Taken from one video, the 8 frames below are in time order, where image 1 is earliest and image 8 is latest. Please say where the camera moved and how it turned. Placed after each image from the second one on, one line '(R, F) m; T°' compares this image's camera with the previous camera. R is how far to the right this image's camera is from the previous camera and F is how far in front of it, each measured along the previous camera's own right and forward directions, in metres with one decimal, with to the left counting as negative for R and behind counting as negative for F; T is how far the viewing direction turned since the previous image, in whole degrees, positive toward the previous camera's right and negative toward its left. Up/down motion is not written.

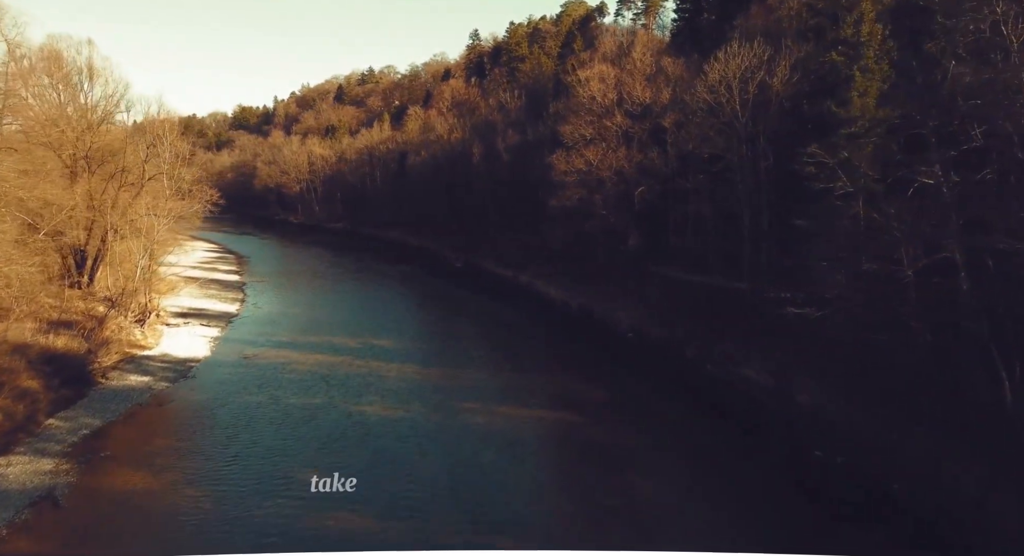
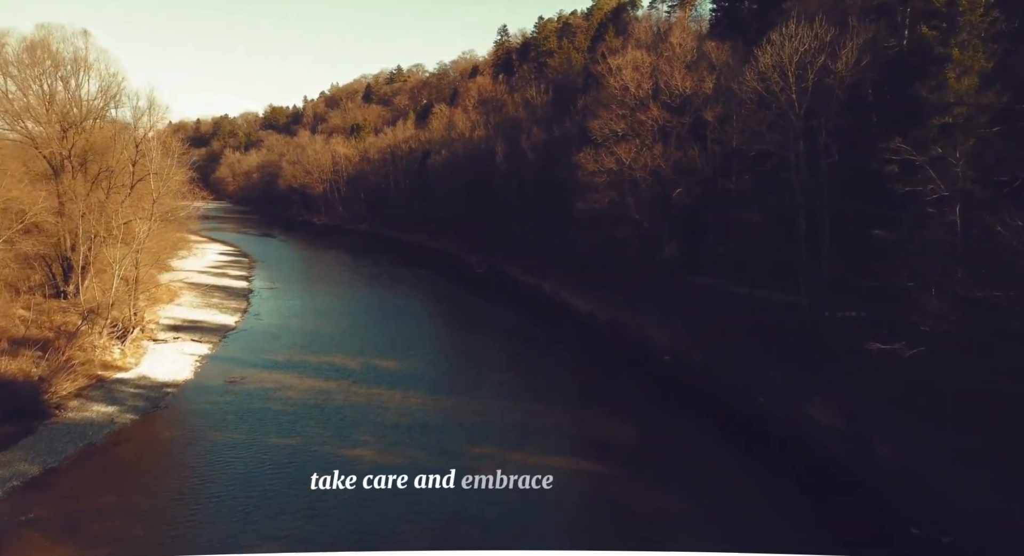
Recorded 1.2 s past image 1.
(+0.3, +3.1) m; -2°
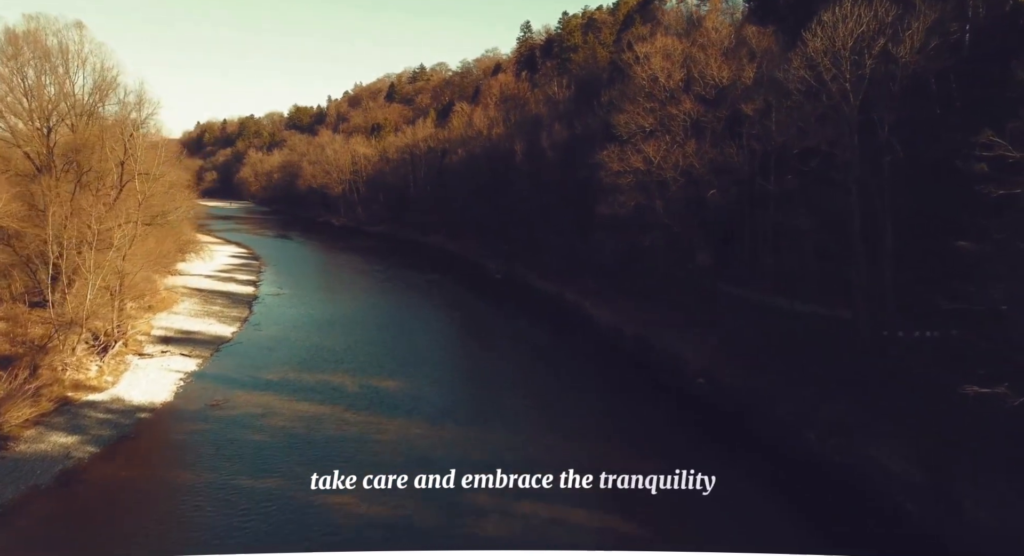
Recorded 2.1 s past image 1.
(+0.3, +2.4) m; -2°
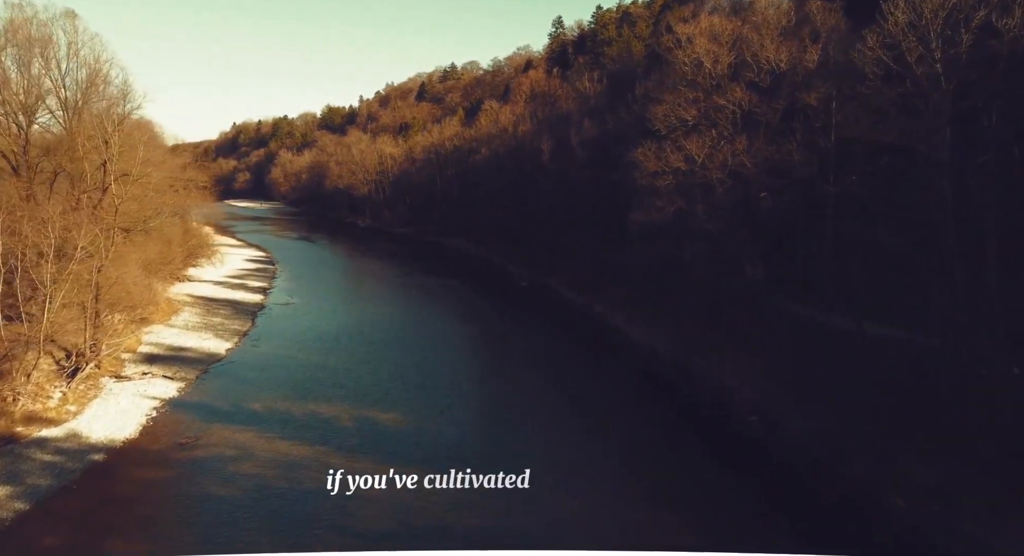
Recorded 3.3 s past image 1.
(+0.3, +3.0) m; -2°
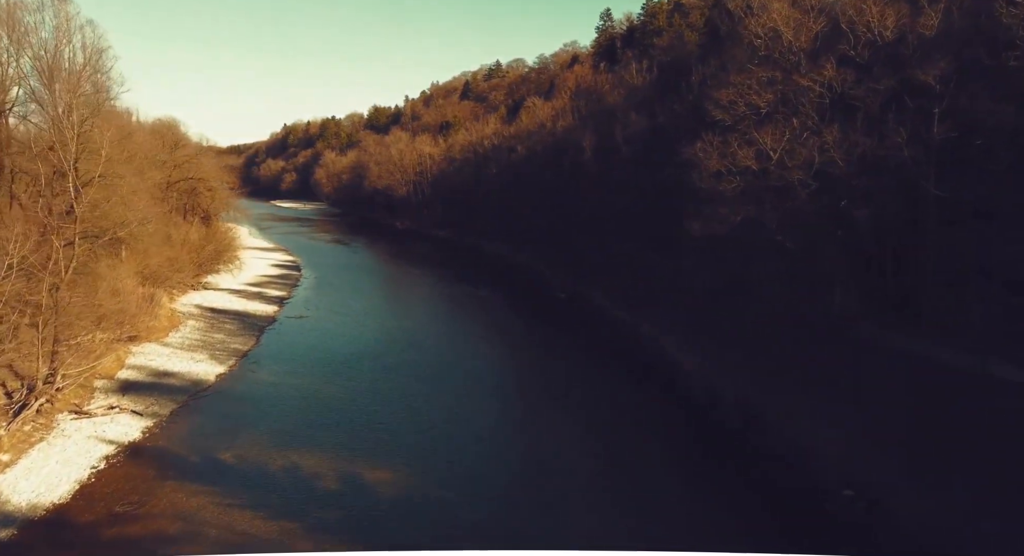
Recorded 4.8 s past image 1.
(+0.4, +3.9) m; -3°
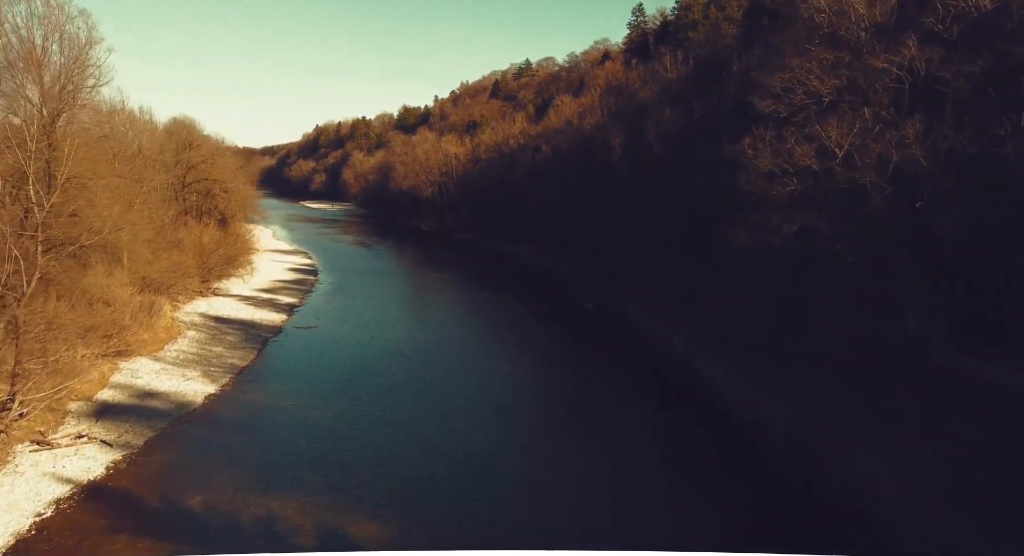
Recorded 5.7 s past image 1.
(+0.3, +2.4) m; -2°
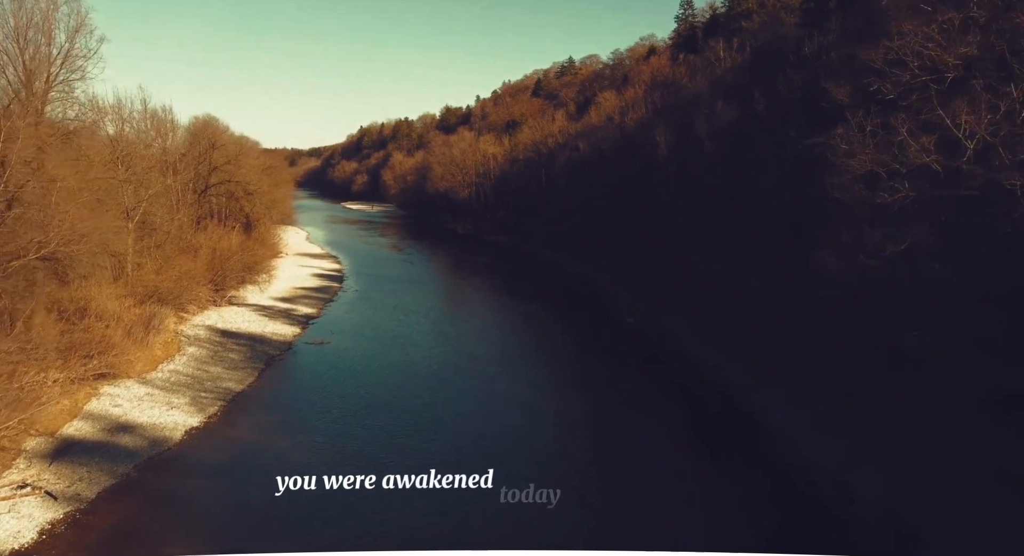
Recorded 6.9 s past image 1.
(+0.4, +3.2) m; -3°
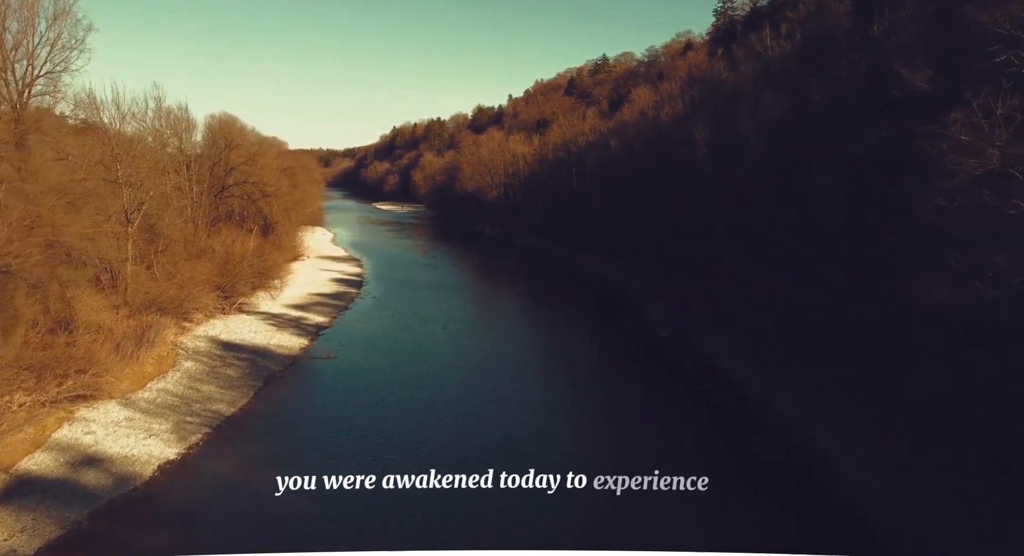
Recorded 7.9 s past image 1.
(+0.3, +2.5) m; -2°
